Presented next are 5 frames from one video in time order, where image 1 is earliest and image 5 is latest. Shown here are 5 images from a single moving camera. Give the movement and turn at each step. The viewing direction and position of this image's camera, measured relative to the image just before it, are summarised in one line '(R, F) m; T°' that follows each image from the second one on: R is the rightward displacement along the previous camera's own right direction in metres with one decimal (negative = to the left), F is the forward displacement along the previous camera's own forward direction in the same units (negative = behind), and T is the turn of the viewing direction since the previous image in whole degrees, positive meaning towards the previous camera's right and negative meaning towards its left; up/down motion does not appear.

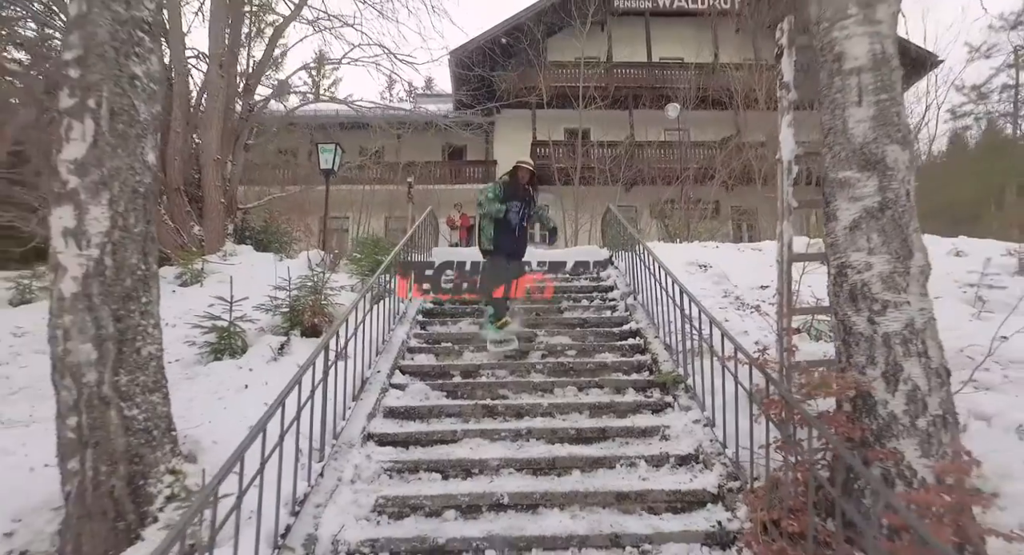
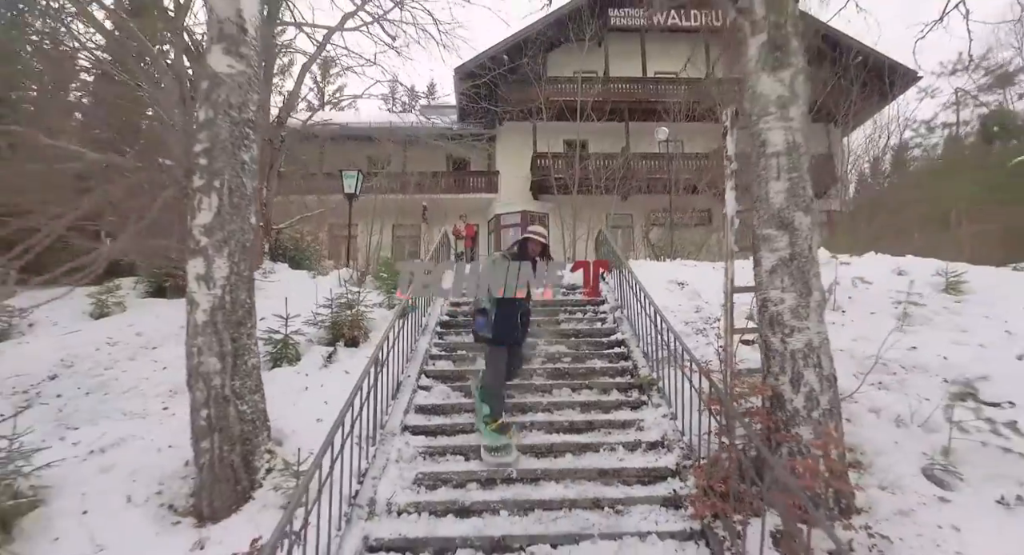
(-0.1, -1.1) m; 0°
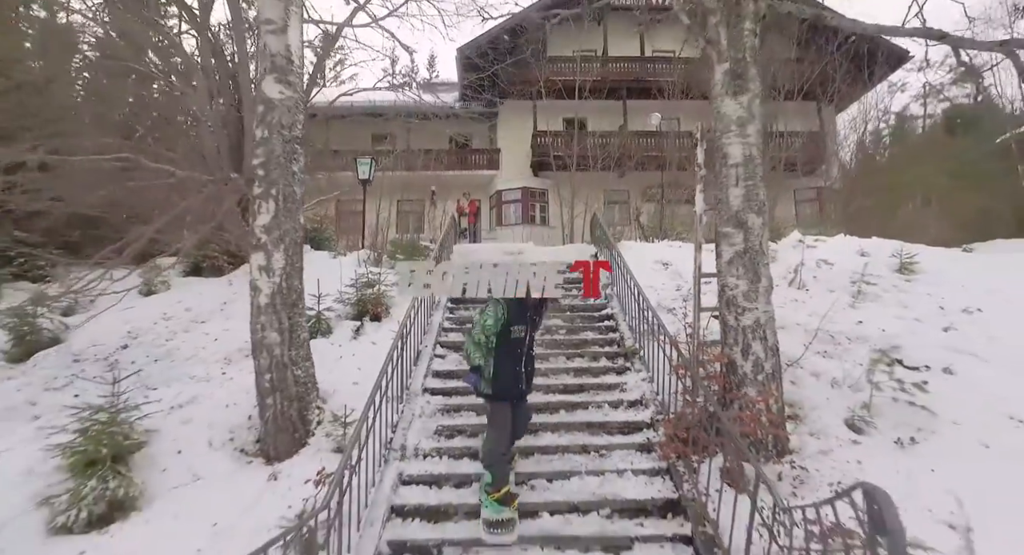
(0.0, -0.9) m; 0°
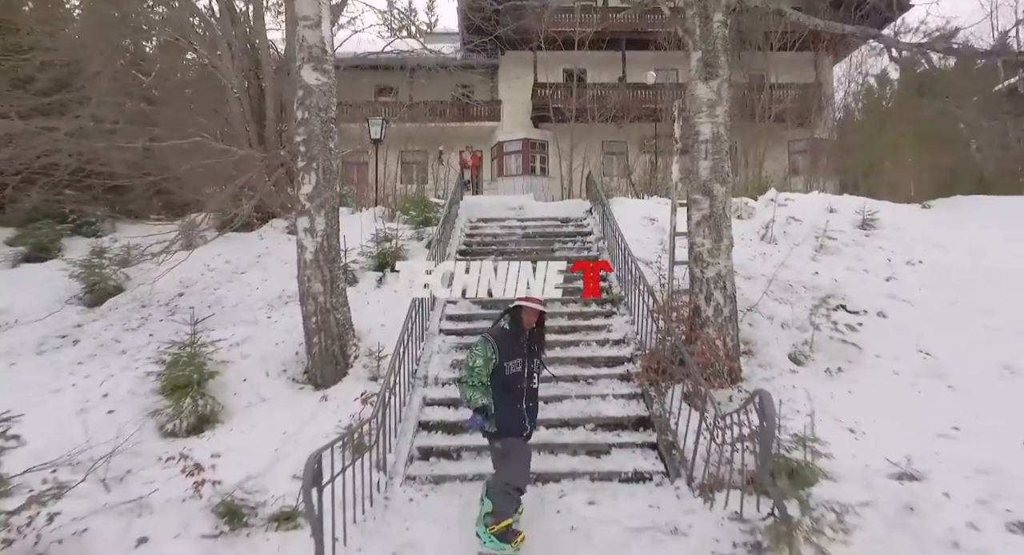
(0.0, -0.9) m; 0°
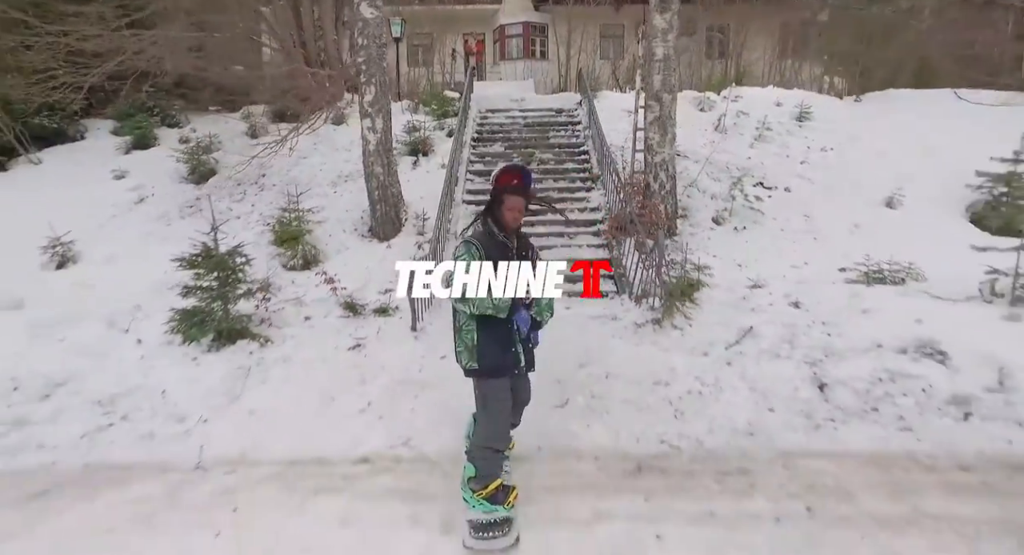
(-0.1, -2.4) m; 0°
